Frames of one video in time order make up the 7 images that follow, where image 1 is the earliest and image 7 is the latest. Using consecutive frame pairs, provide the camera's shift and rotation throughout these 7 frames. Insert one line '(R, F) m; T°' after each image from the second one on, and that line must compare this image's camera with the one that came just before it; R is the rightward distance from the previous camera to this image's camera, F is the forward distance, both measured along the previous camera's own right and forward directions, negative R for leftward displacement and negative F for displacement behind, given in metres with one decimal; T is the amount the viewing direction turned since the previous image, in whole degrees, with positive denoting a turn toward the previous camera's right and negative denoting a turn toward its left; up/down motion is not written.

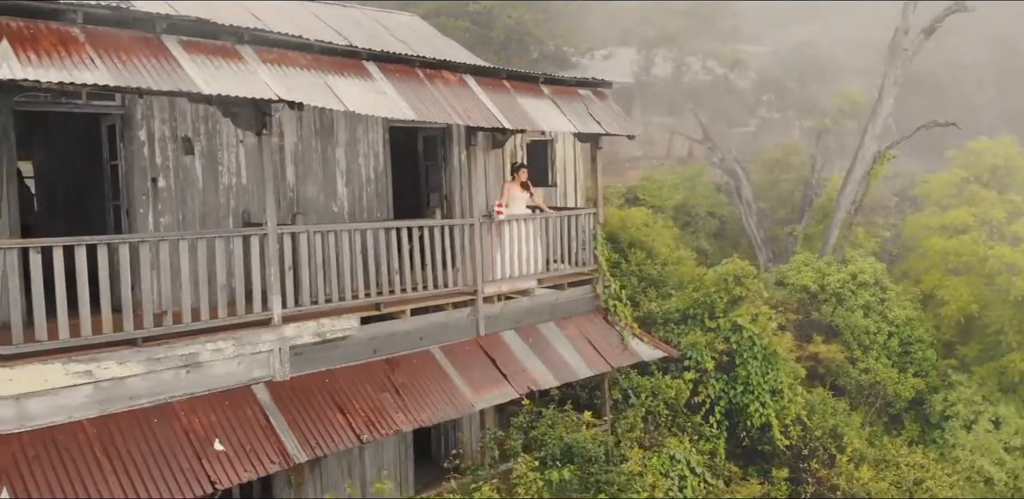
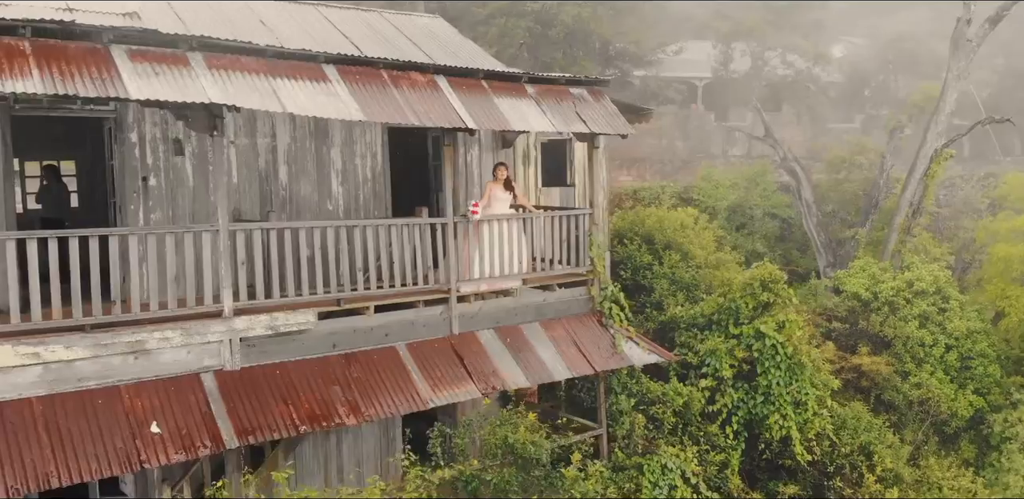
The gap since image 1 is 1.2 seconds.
(+1.7, +0.1) m; -9°
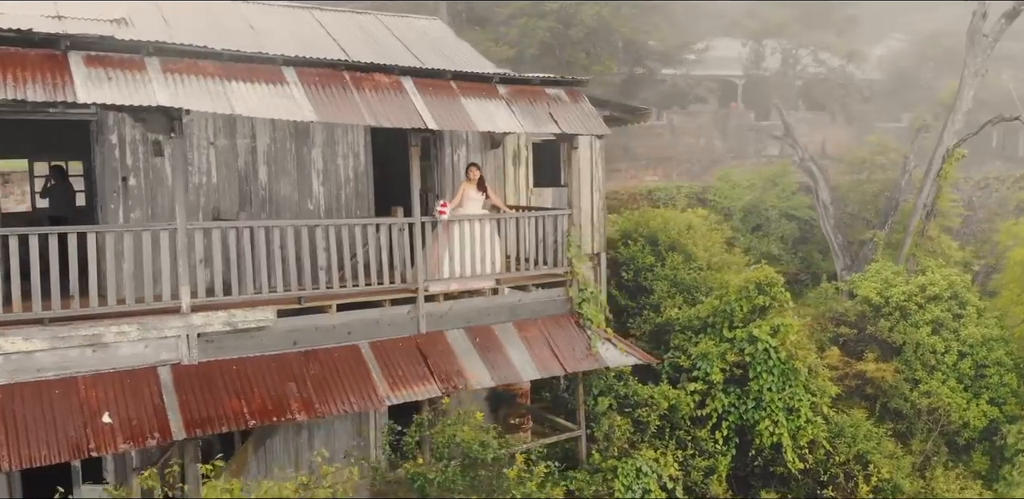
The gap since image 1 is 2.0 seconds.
(+1.1, 0.0) m; -5°
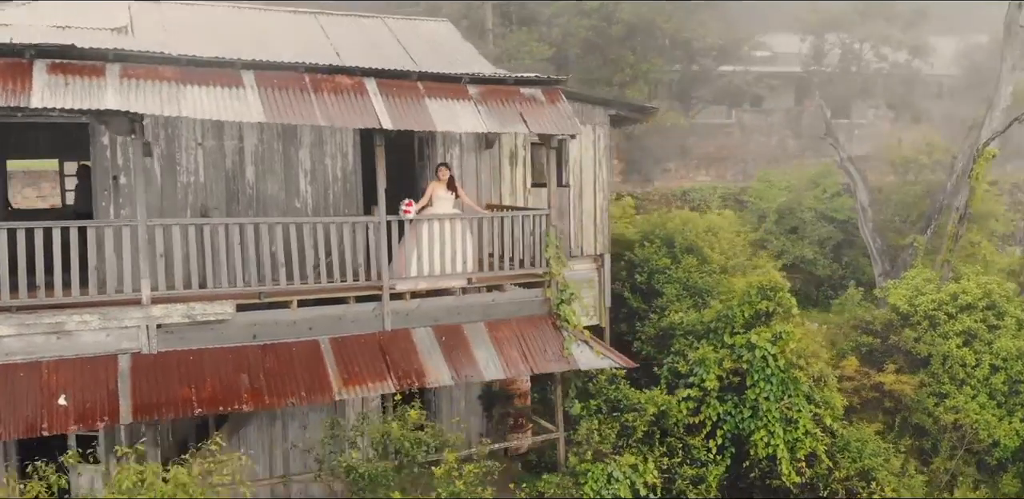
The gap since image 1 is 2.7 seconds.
(+1.6, +0.1) m; -7°
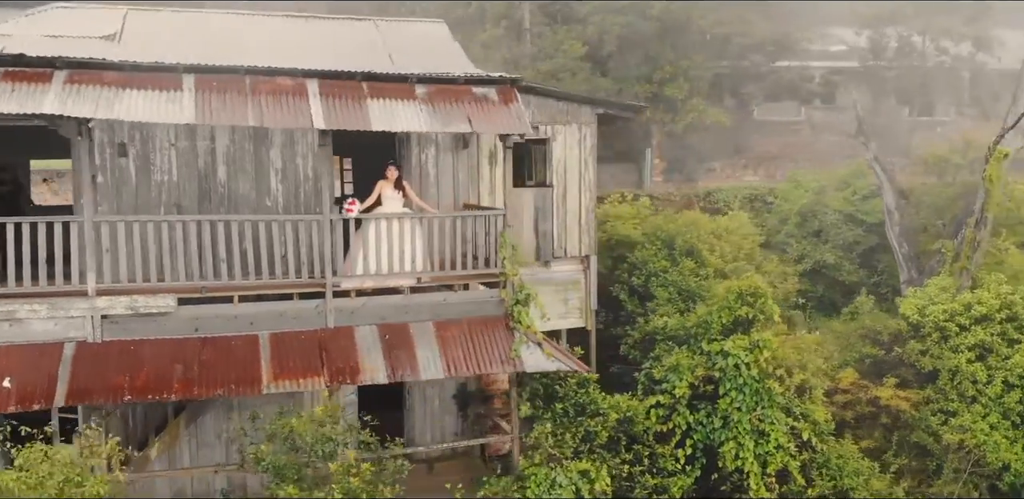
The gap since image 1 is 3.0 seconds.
(+2.0, +0.2) m; -8°
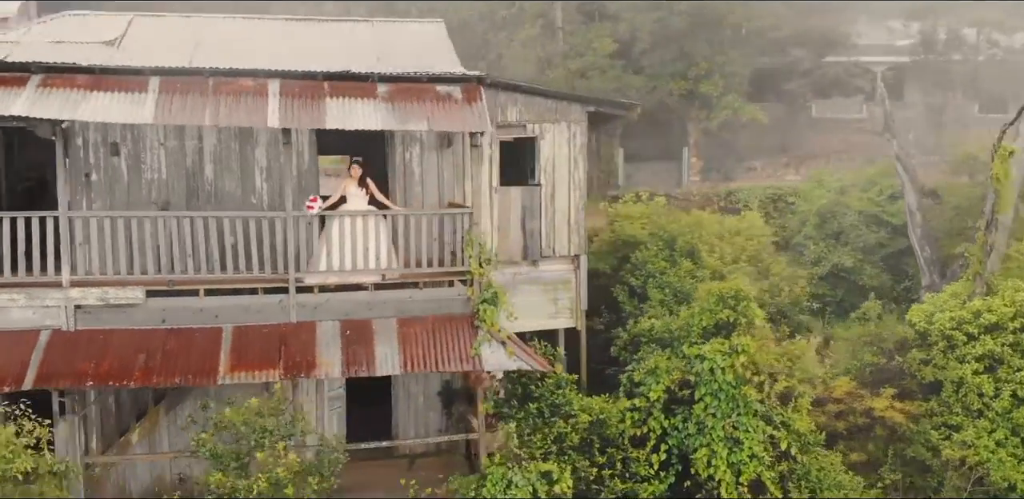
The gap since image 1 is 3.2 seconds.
(+1.6, +0.1) m; -7°
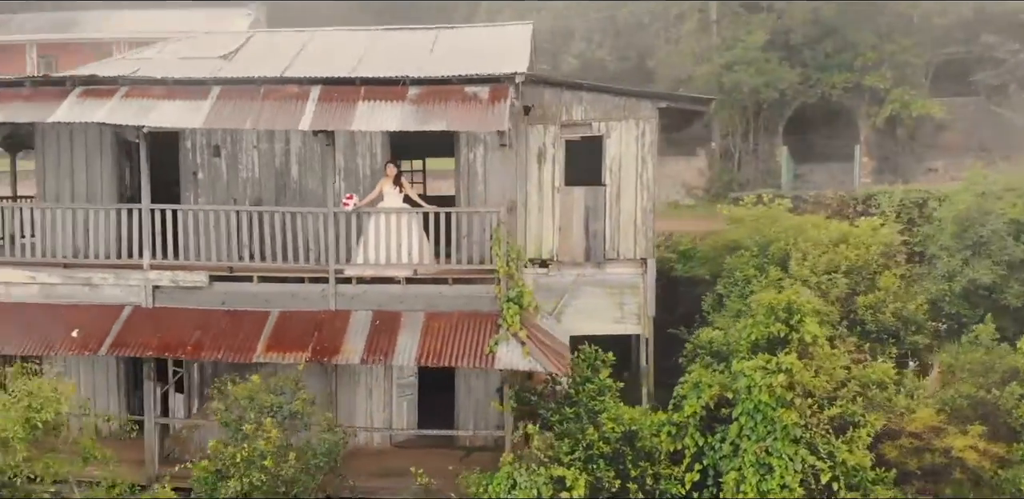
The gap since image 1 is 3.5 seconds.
(+2.9, +0.5) m; -18°
